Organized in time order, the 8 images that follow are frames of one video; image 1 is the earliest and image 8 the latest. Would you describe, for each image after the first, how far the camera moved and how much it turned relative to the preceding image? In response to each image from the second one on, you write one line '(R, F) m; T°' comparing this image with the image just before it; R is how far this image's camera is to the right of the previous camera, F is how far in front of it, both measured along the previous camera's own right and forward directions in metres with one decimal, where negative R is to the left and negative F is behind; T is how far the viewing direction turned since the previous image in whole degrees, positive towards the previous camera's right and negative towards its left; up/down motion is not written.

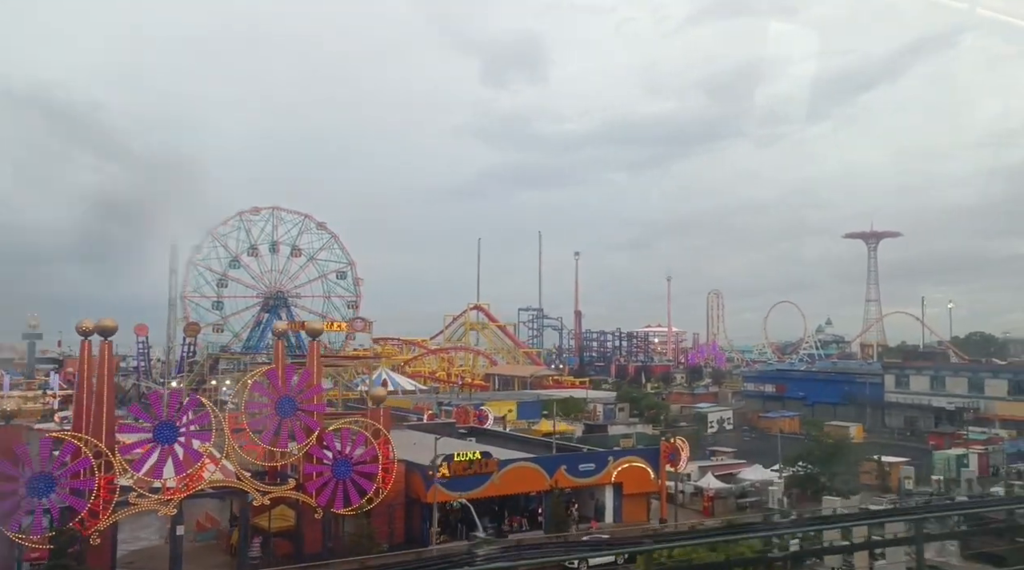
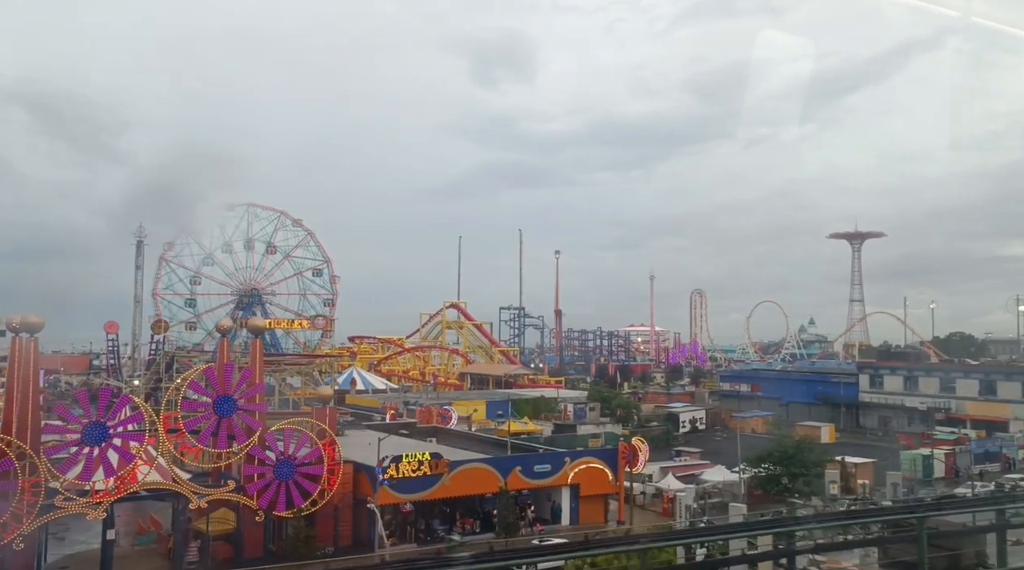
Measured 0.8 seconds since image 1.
(+0.5, +0.3) m; +1°
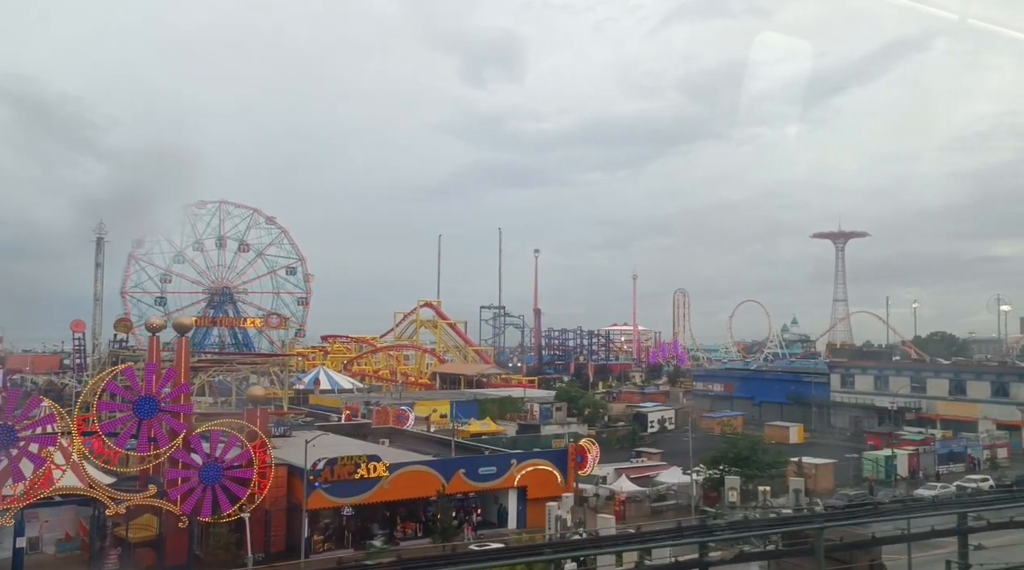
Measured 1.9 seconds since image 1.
(+0.7, +0.3) m; +1°
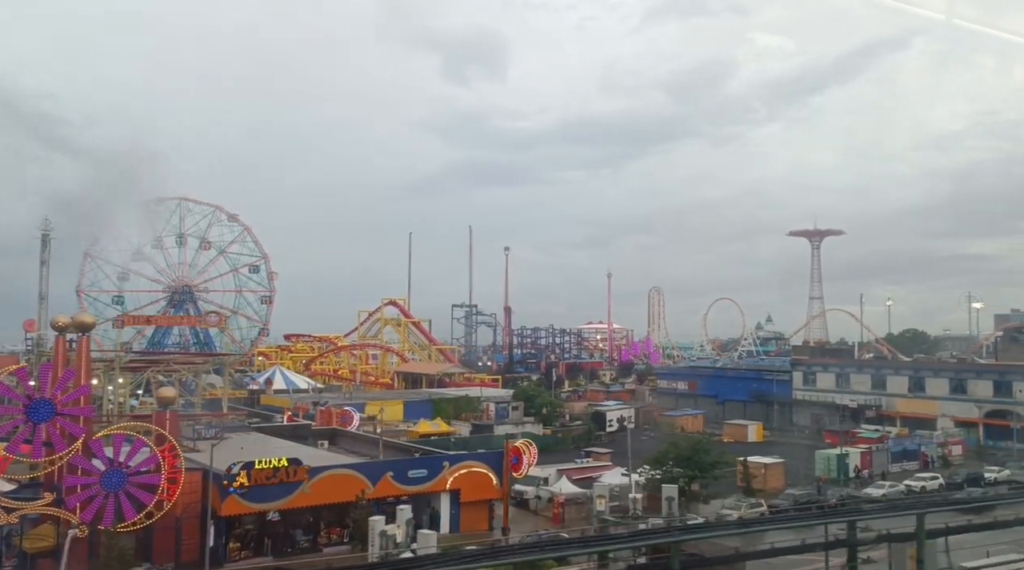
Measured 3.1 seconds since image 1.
(+0.7, +0.4) m; +1°
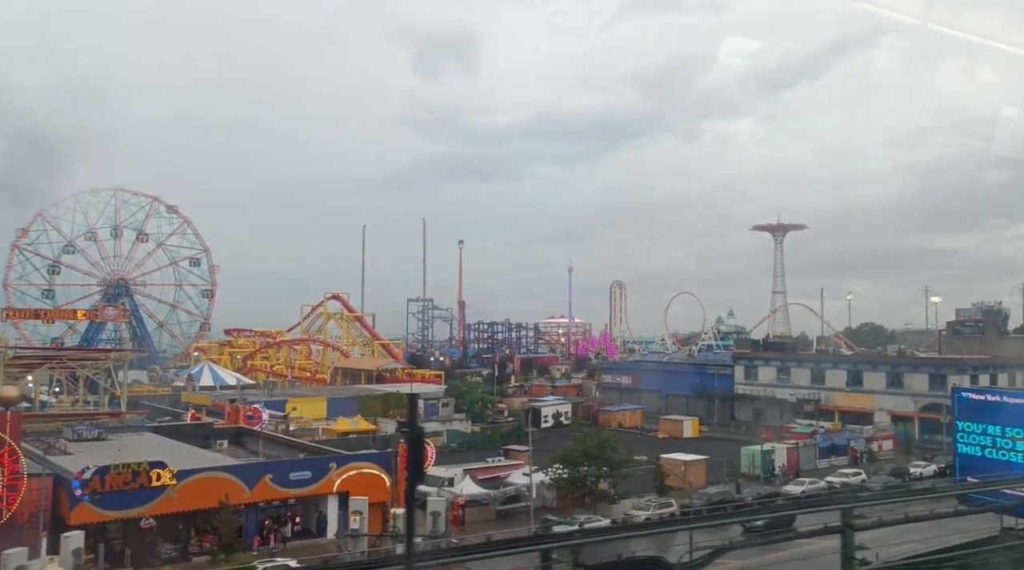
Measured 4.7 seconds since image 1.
(+1.1, +0.7) m; +2°
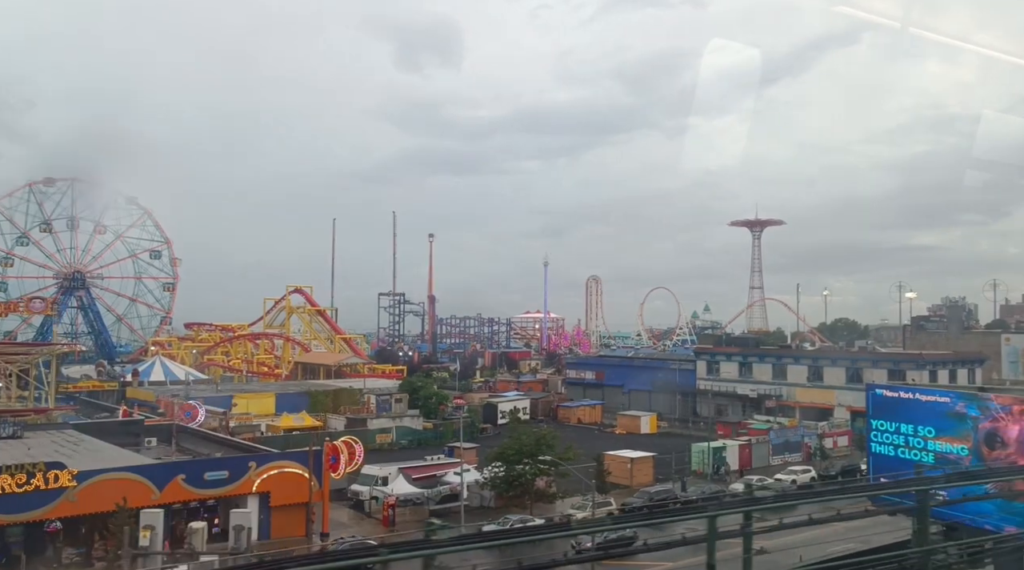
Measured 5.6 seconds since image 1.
(+0.7, +0.5) m; +1°
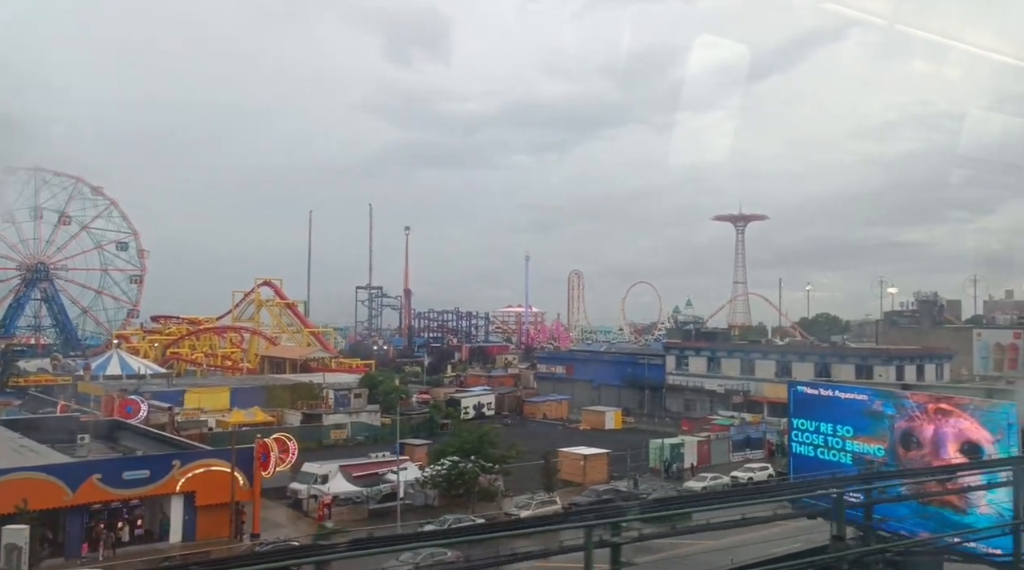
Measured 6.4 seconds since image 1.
(+0.7, +0.4) m; +1°
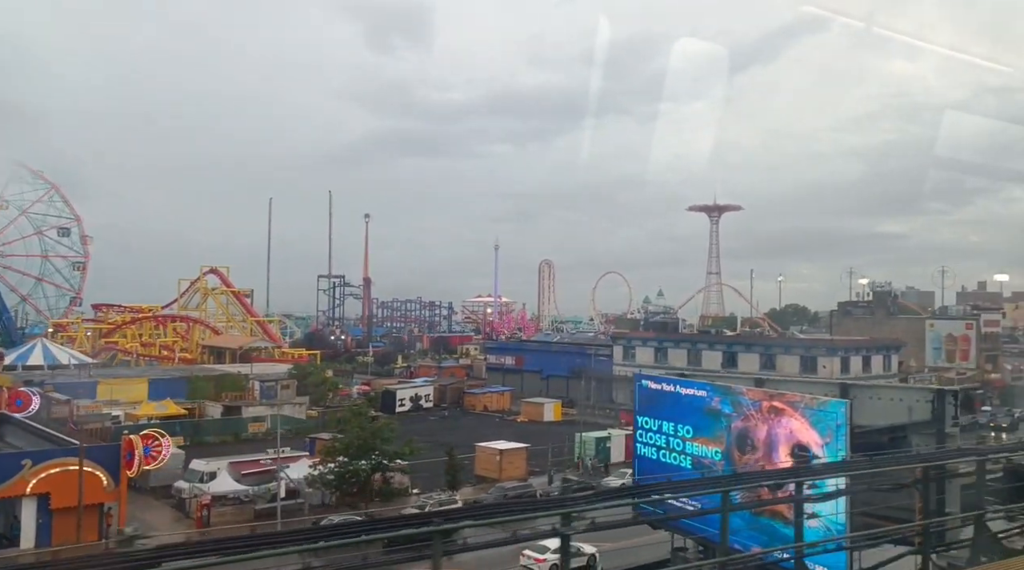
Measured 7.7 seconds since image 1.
(+1.2, +0.8) m; +1°
